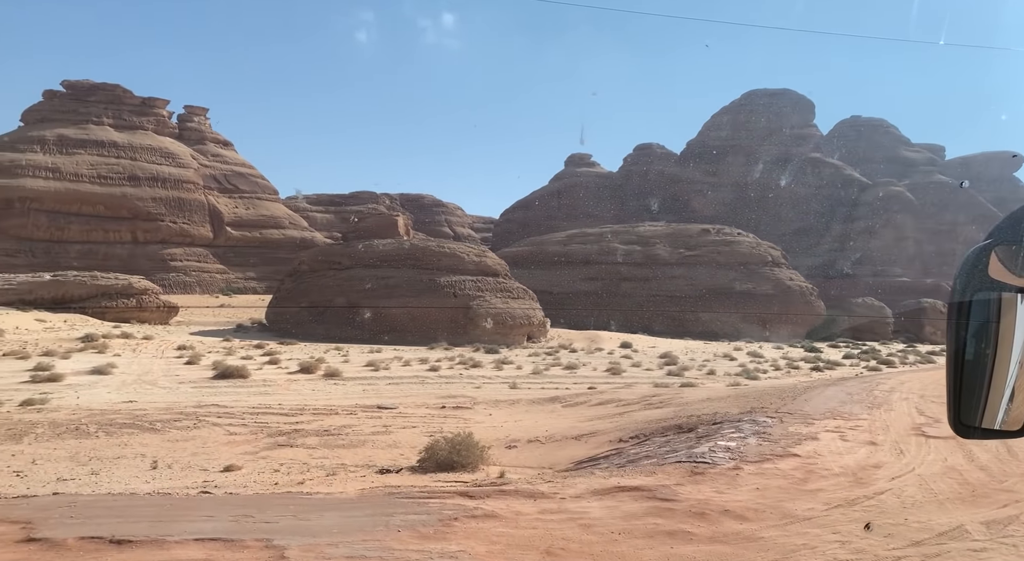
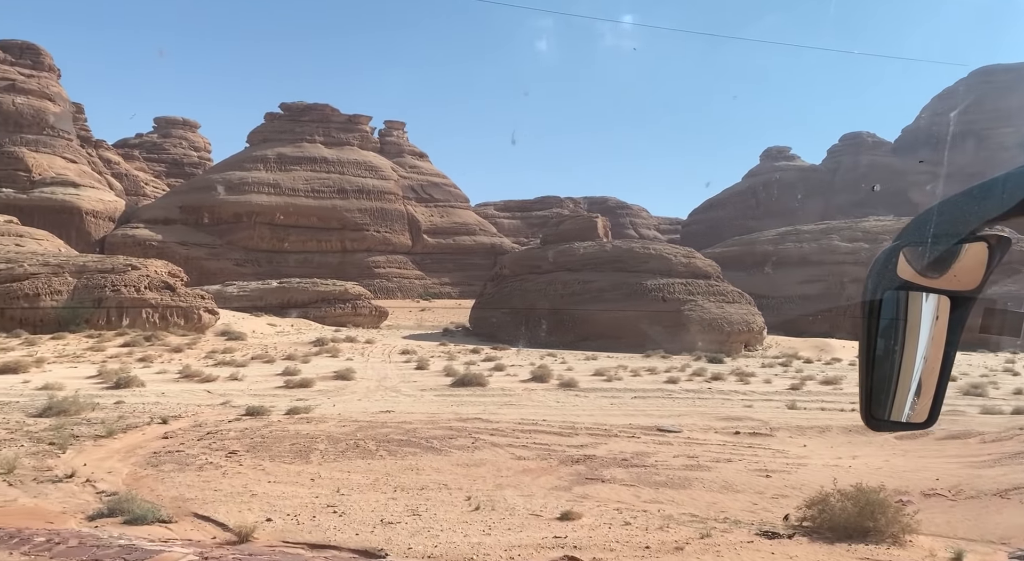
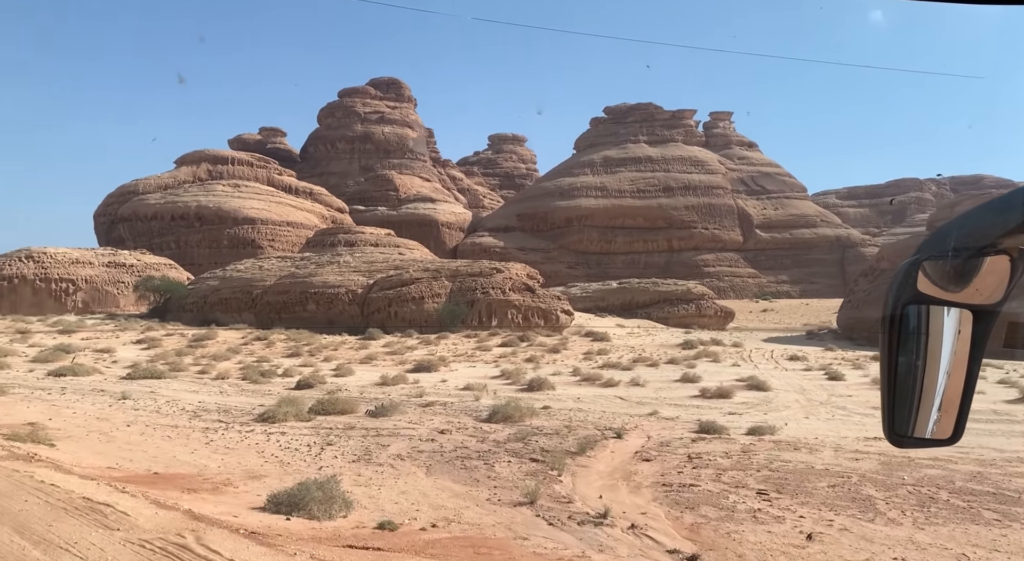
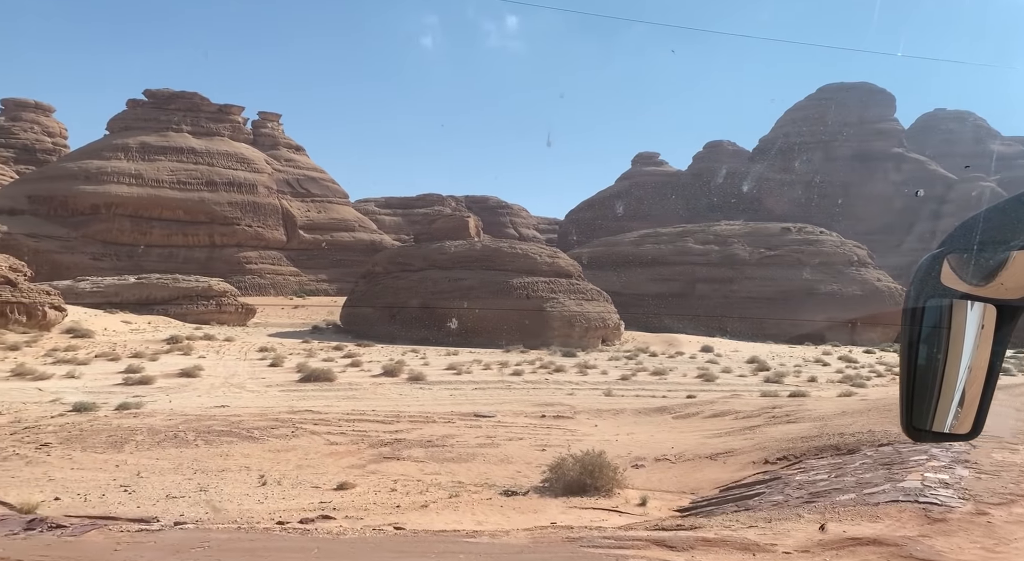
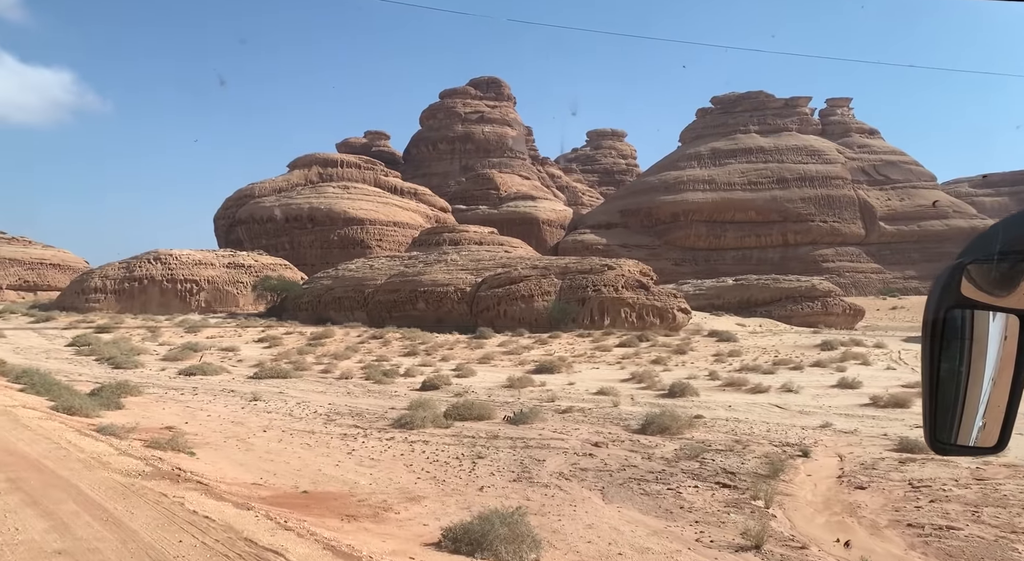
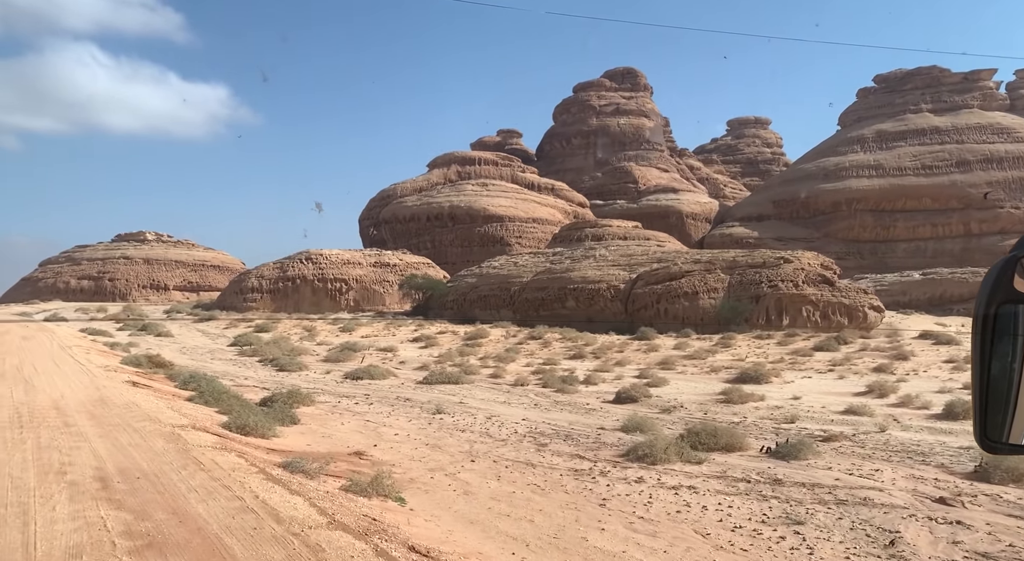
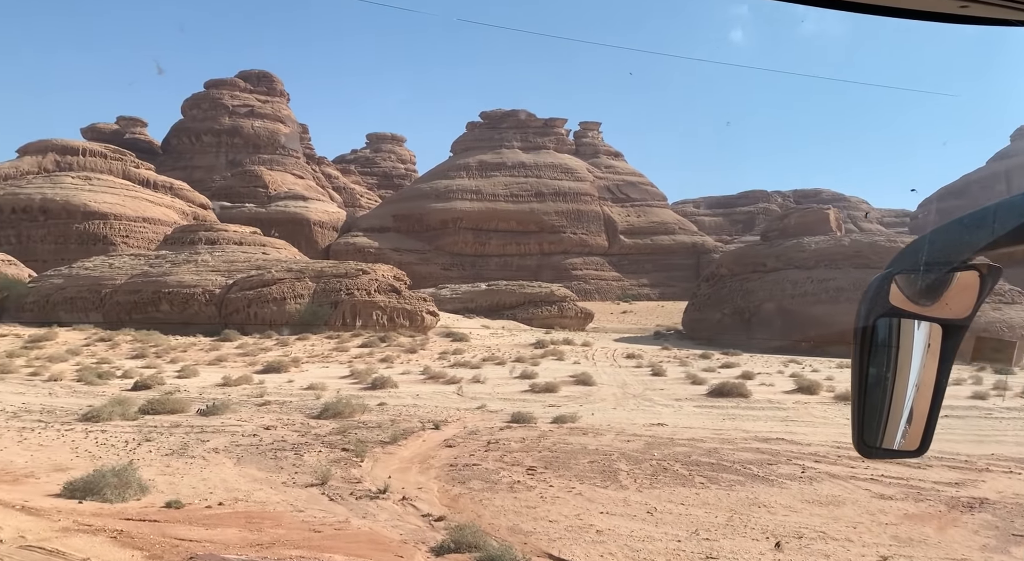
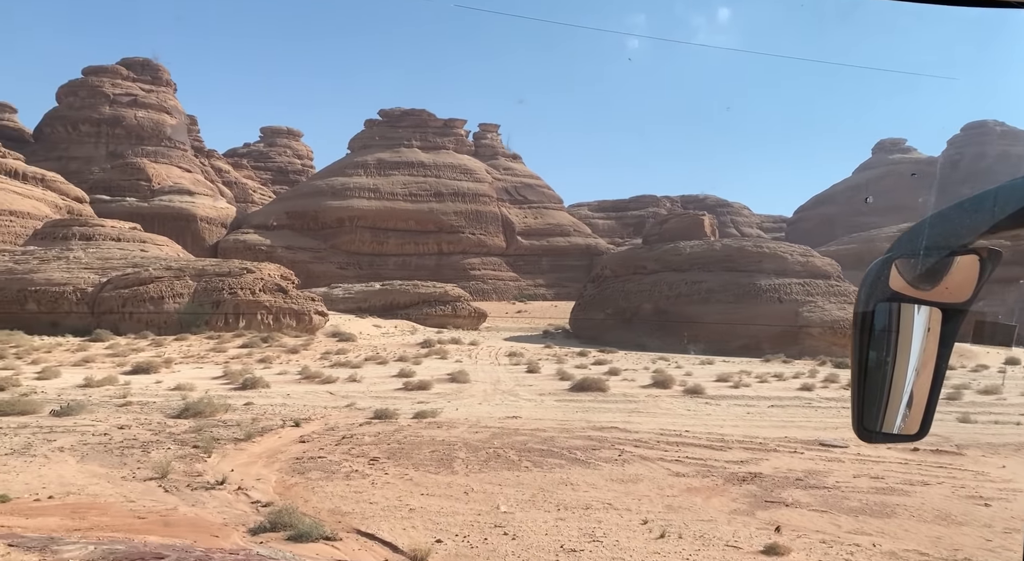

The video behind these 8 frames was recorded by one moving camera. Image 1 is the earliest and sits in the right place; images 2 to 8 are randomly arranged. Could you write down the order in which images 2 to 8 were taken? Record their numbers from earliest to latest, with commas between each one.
4, 2, 8, 7, 3, 5, 6
